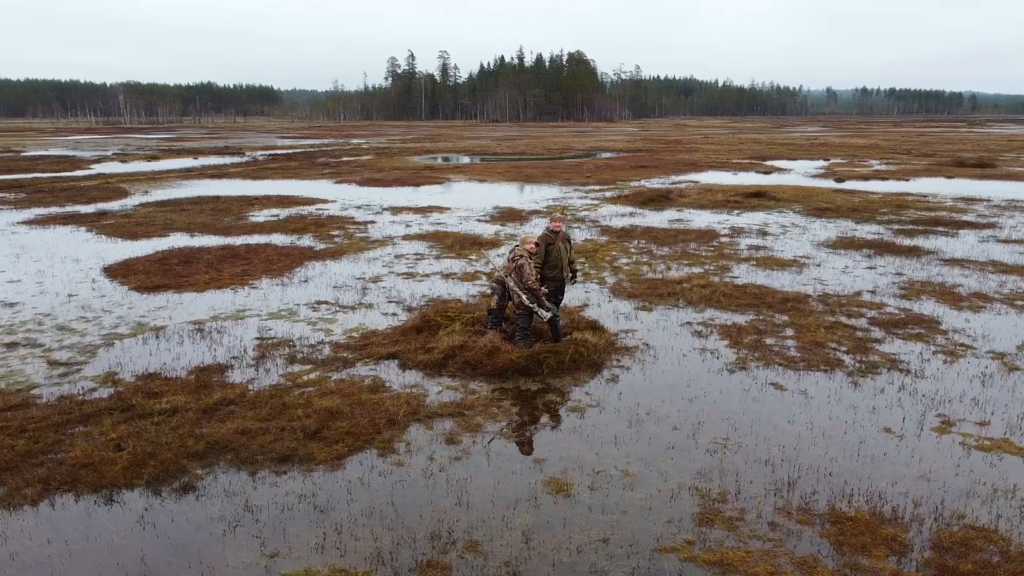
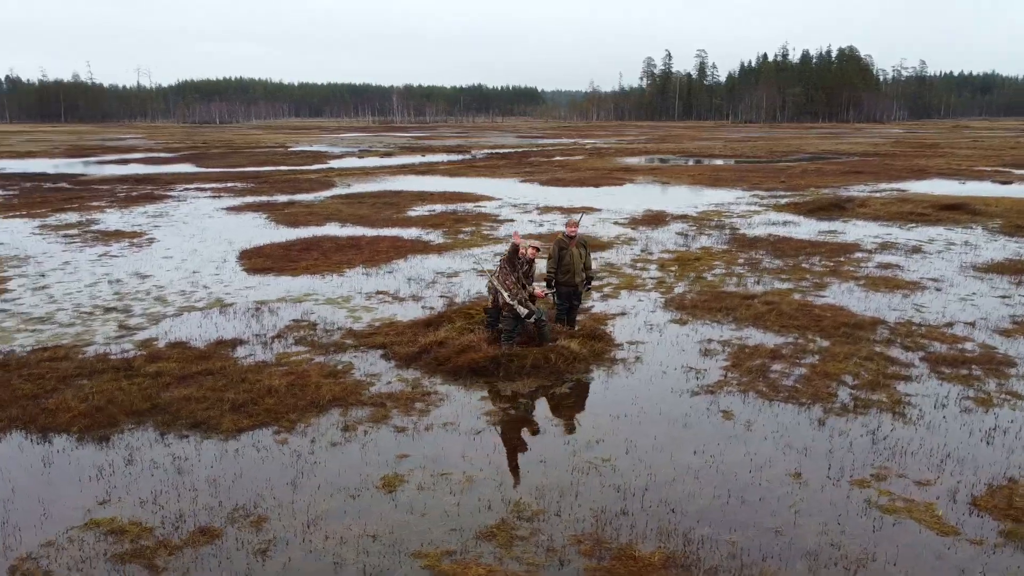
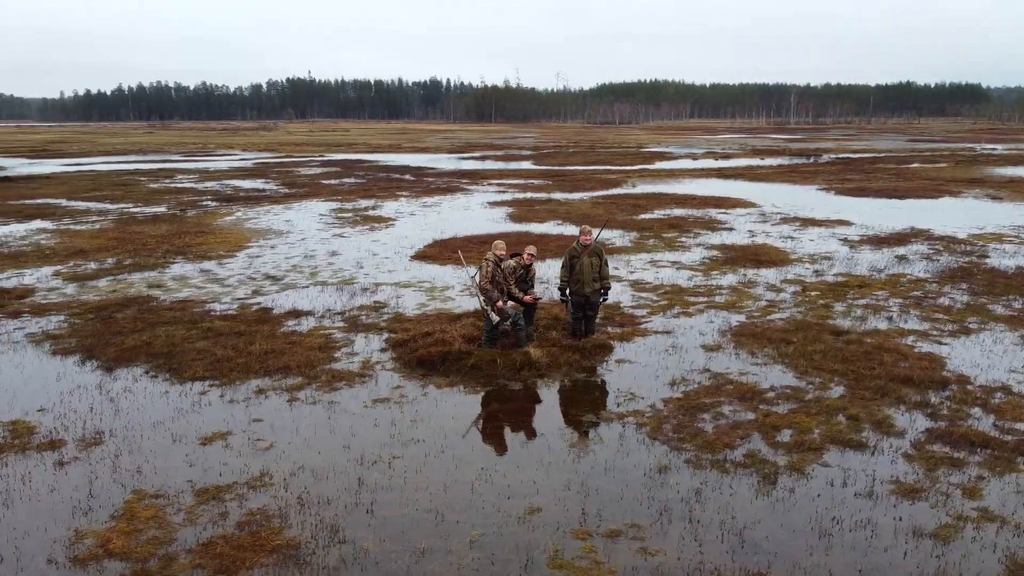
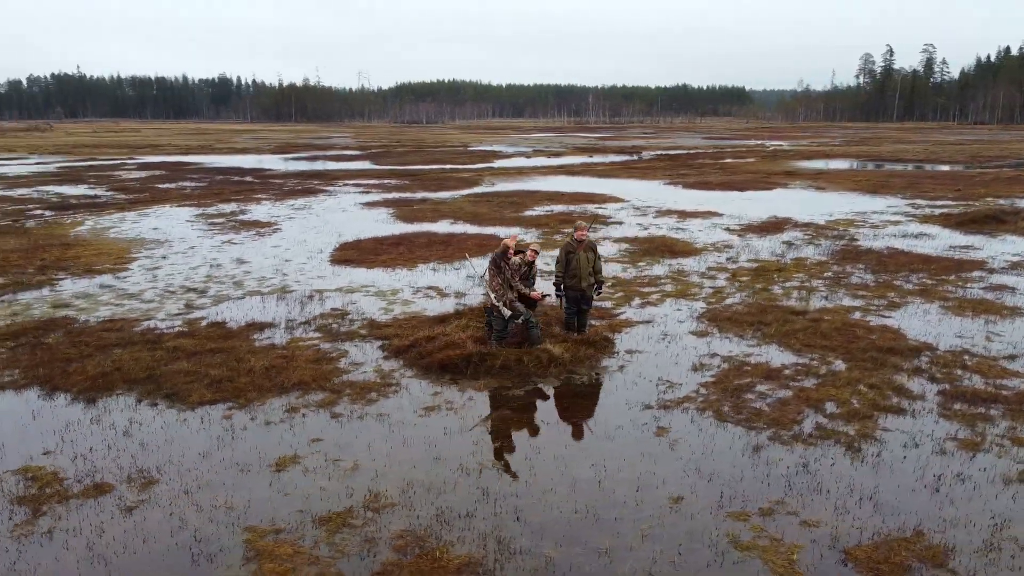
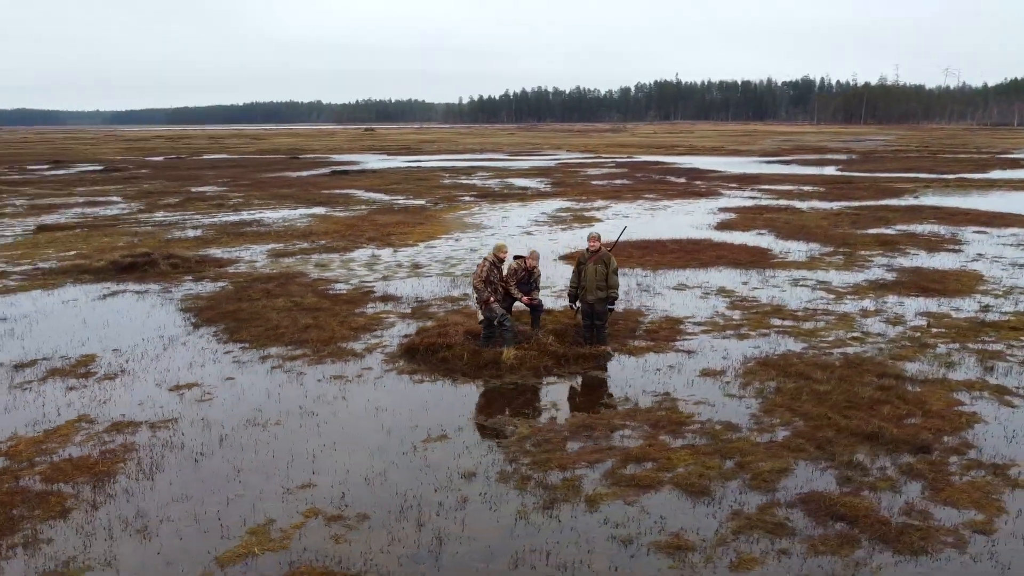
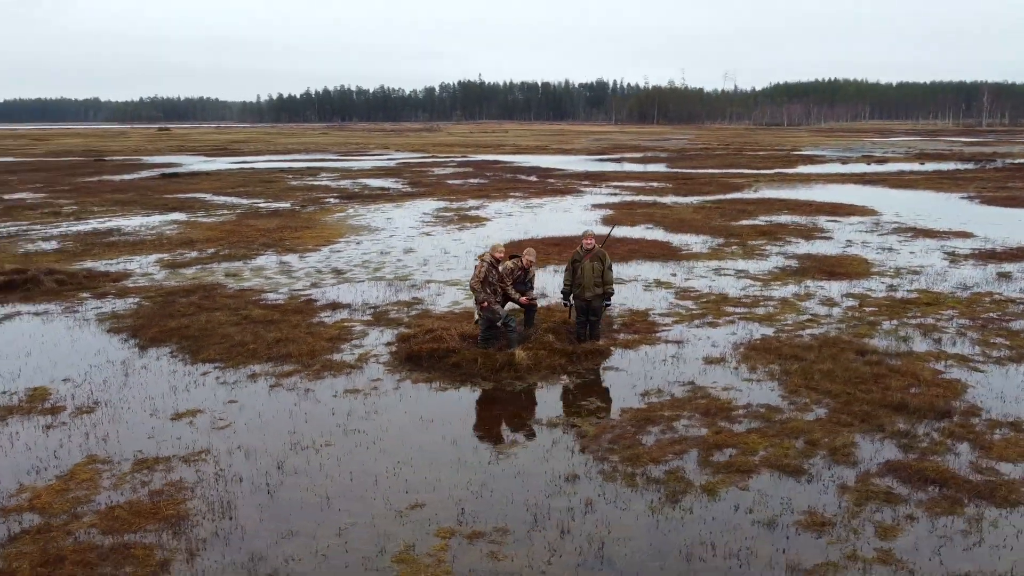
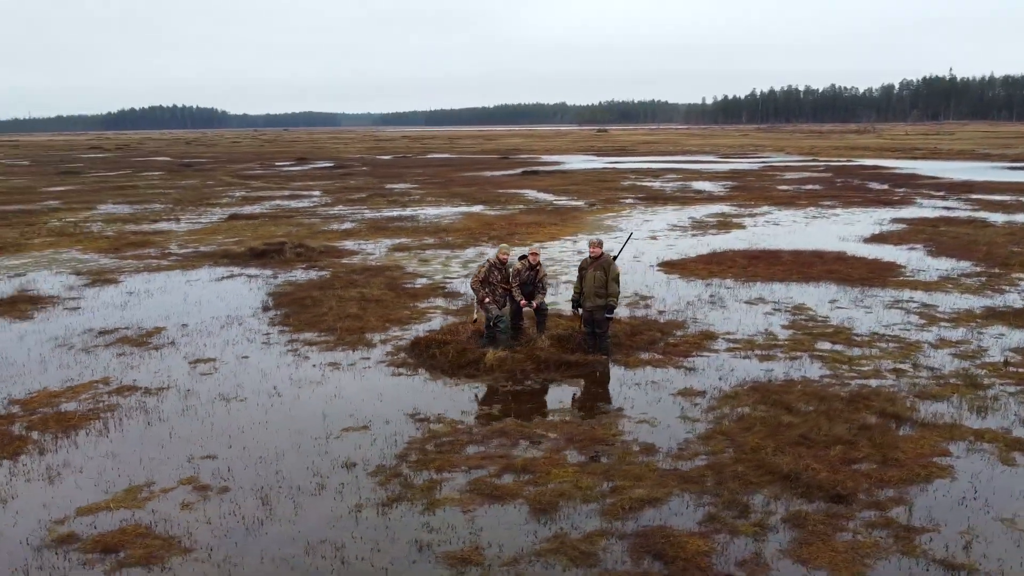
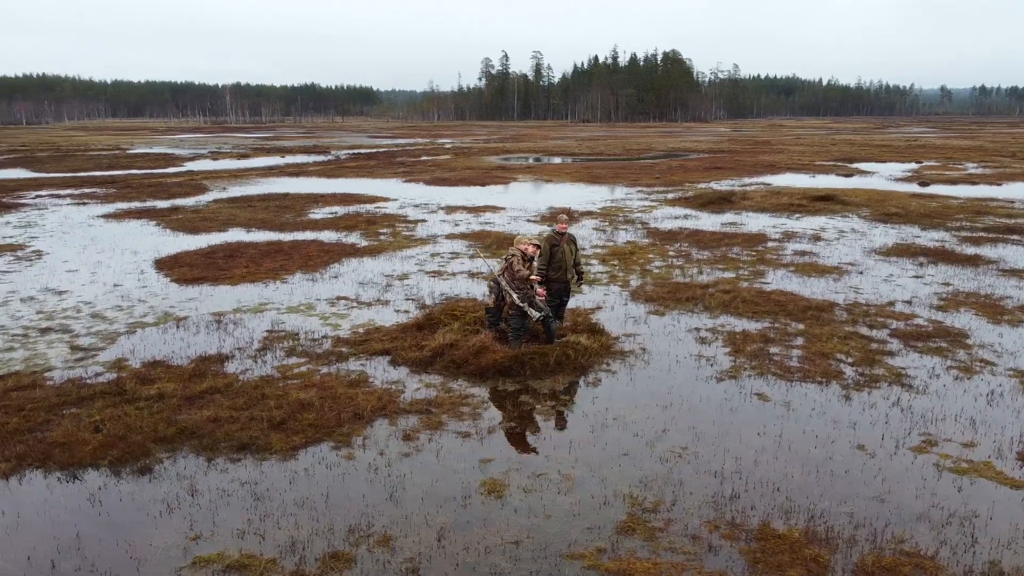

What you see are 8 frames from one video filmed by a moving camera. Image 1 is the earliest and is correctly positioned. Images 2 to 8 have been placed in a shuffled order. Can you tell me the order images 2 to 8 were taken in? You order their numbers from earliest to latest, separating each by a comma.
8, 2, 4, 3, 6, 5, 7
